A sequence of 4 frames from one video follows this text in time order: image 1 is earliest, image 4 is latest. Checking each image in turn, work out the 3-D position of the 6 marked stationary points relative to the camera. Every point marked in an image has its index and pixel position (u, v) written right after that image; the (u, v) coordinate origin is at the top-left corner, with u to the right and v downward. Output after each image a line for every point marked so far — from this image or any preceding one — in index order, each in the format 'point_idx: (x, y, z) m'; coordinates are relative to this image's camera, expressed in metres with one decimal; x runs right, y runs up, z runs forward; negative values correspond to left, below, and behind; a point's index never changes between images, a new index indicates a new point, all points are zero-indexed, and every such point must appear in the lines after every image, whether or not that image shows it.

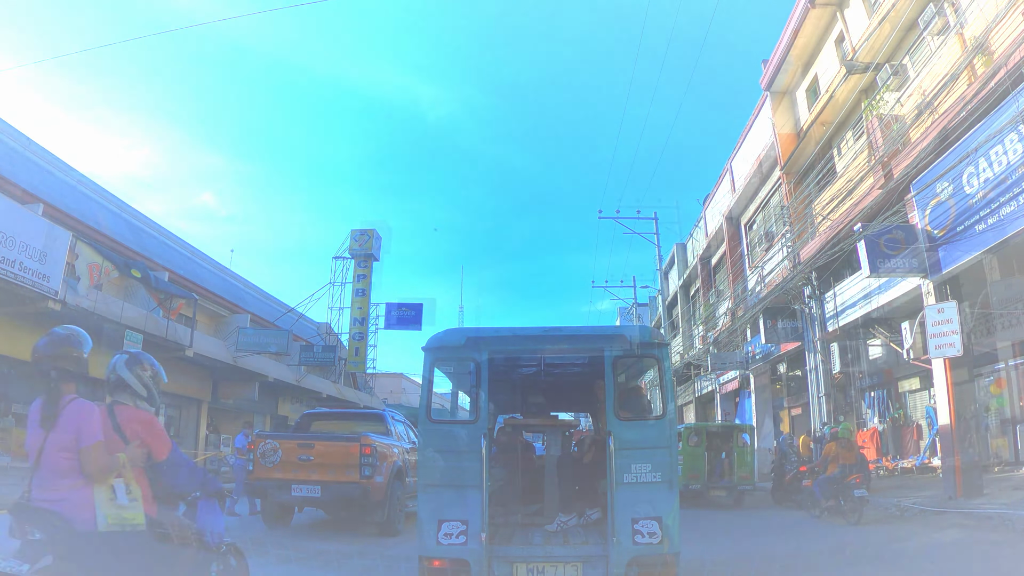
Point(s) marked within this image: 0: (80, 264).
0: (-10.8, +0.7, +17.1) m
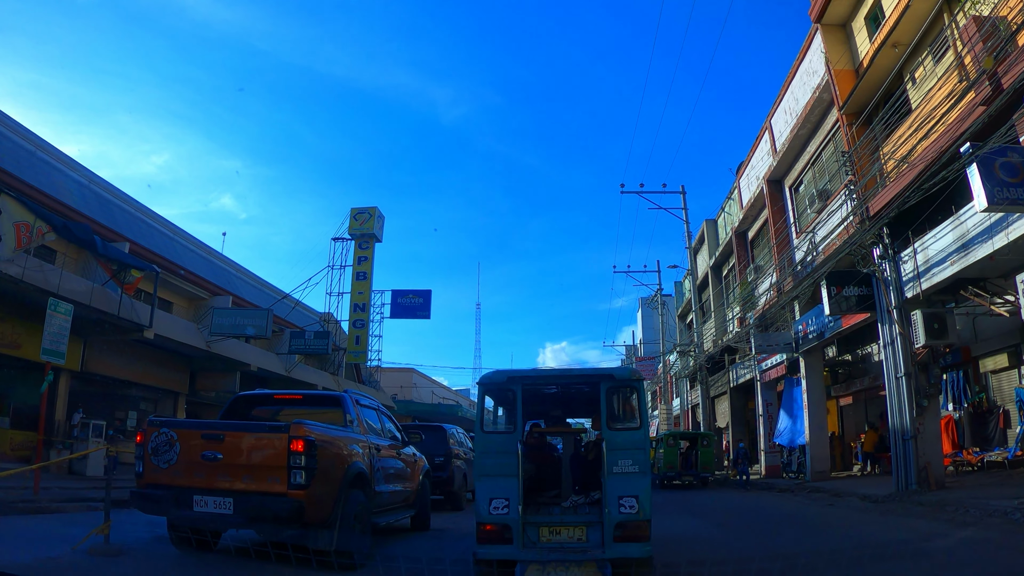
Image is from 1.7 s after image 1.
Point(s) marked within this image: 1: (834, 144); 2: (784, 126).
0: (-10.6, +1.2, +14.8) m
1: (+7.8, +3.5, +16.6) m
2: (+7.8, +4.6, +19.8) m
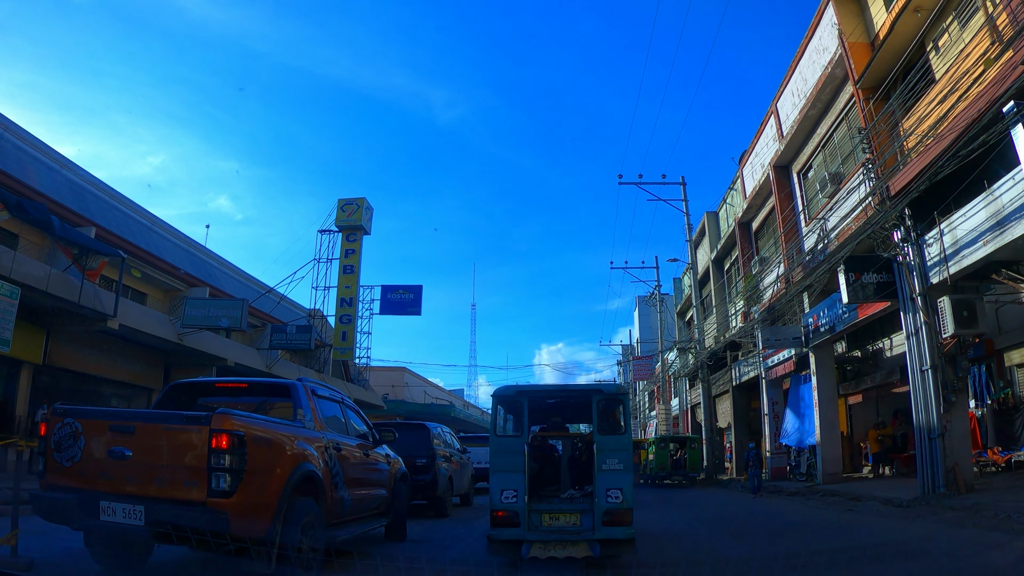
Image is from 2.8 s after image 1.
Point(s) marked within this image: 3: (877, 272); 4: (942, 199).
0: (-10.8, +1.5, +13.6) m
1: (+7.6, +3.7, +15.6) m
2: (+7.6, +4.9, +18.7) m
3: (+7.0, +0.3, +13.2) m
4: (+7.7, +1.6, +12.3) m
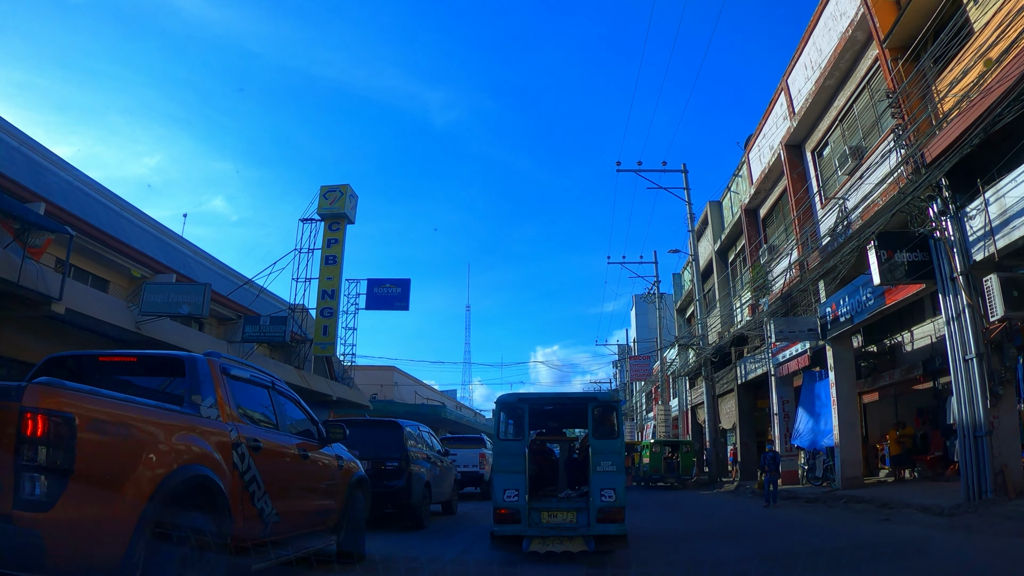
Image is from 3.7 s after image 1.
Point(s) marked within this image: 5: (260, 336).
0: (-11.0, +1.8, +12.1) m
1: (+7.4, +4.1, +14.2) m
2: (+7.4, +5.2, +17.3) m
3: (+6.8, +0.6, +11.7) m
4: (+7.5, +1.9, +10.9) m
5: (-7.3, -1.5, +19.9) m
